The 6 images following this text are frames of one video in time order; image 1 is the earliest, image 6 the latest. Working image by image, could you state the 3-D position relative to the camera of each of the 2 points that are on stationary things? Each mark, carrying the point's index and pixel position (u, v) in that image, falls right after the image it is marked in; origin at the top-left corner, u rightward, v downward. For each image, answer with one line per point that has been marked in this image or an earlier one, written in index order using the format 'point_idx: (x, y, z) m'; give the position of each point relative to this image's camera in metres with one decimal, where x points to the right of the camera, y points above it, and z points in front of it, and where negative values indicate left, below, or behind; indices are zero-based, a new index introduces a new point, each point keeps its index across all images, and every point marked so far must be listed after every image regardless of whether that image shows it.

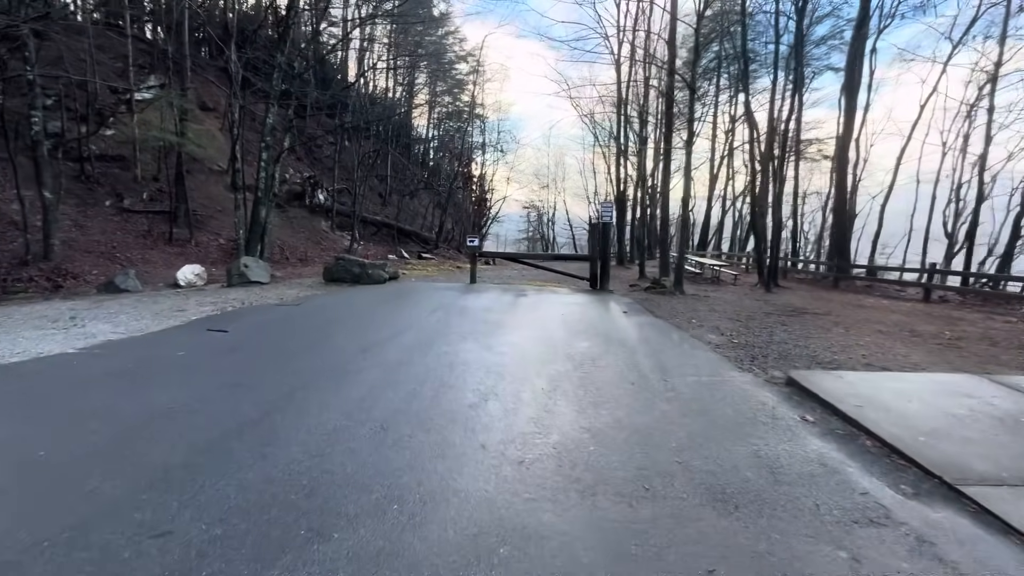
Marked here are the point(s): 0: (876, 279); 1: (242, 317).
0: (+13.7, +0.3, +17.7) m
1: (-4.8, -0.5, +8.4) m
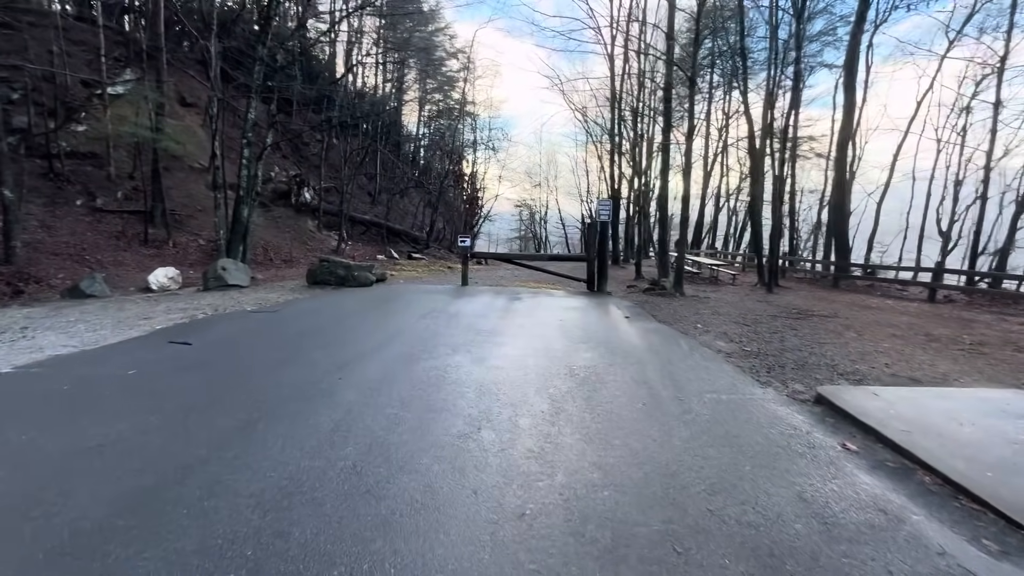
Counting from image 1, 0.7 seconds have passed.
0: (+13.4, +0.3, +17.3) m
1: (-4.9, -0.6, +7.7) m
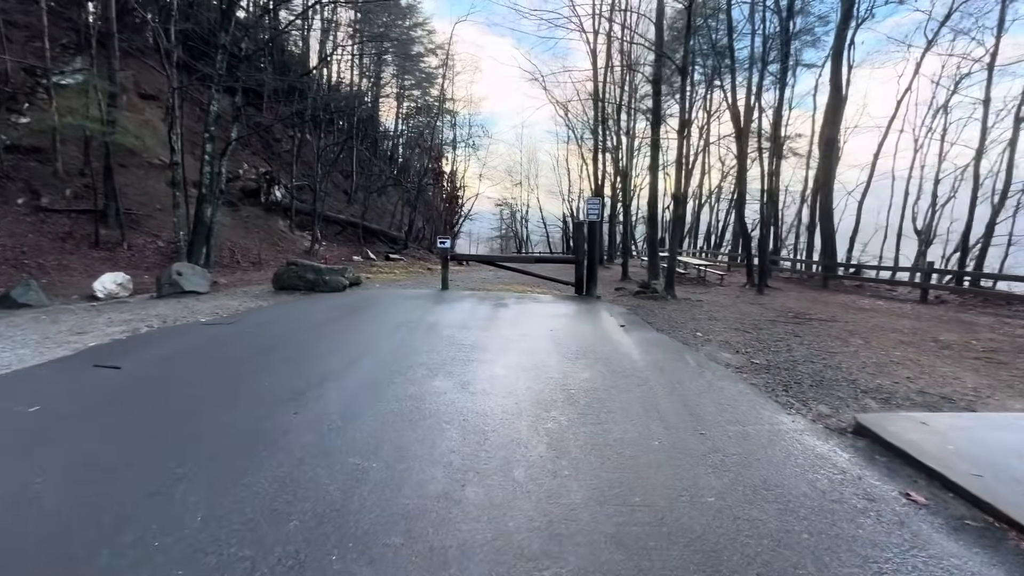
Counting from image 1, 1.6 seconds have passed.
0: (+12.8, +0.3, +17.0) m
1: (-5.1, -0.8, +6.7) m
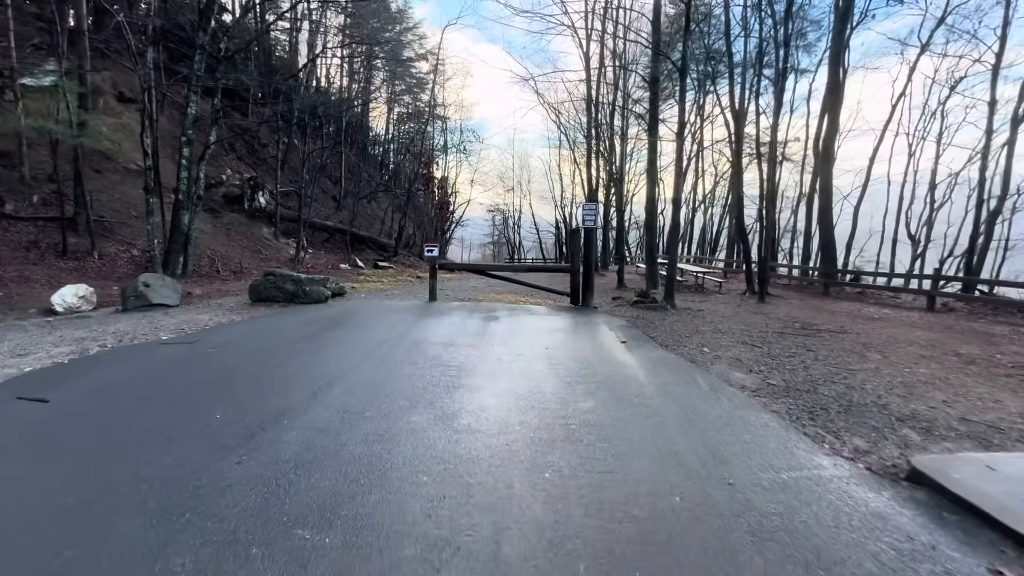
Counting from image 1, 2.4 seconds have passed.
0: (+12.6, +0.1, +16.5) m
1: (-5.3, -1.0, +6.0) m
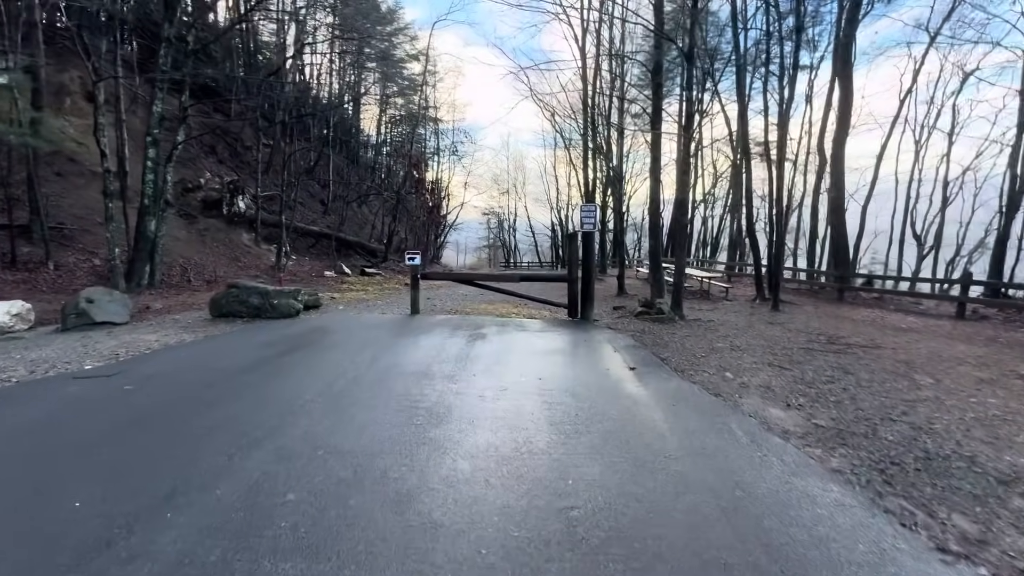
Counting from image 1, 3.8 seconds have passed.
0: (+12.3, -0.1, +15.4) m
1: (-5.4, -1.3, +4.7) m
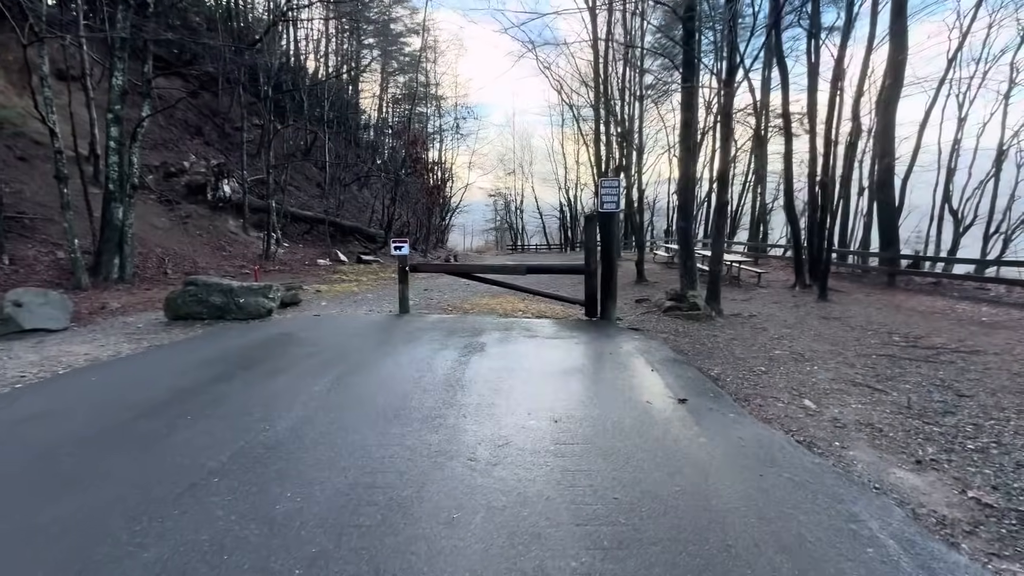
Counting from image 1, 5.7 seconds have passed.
0: (+12.5, +0.4, +13.5) m
1: (-5.4, -1.5, +3.2) m
